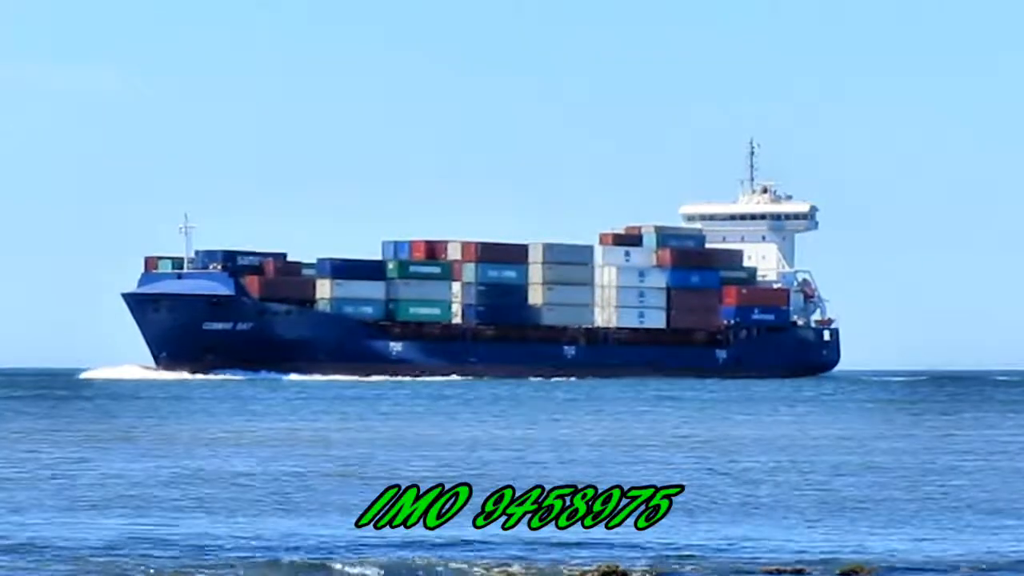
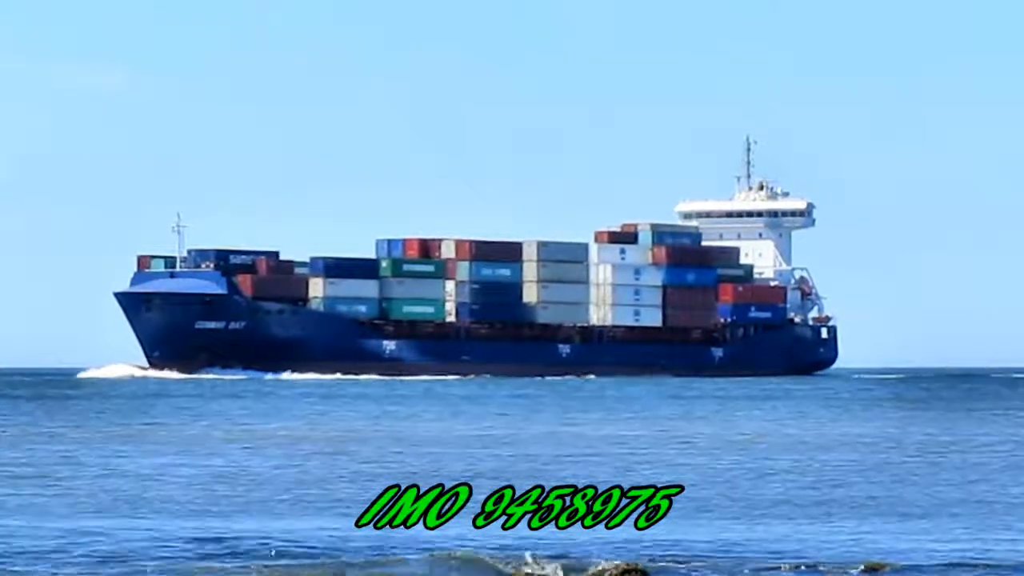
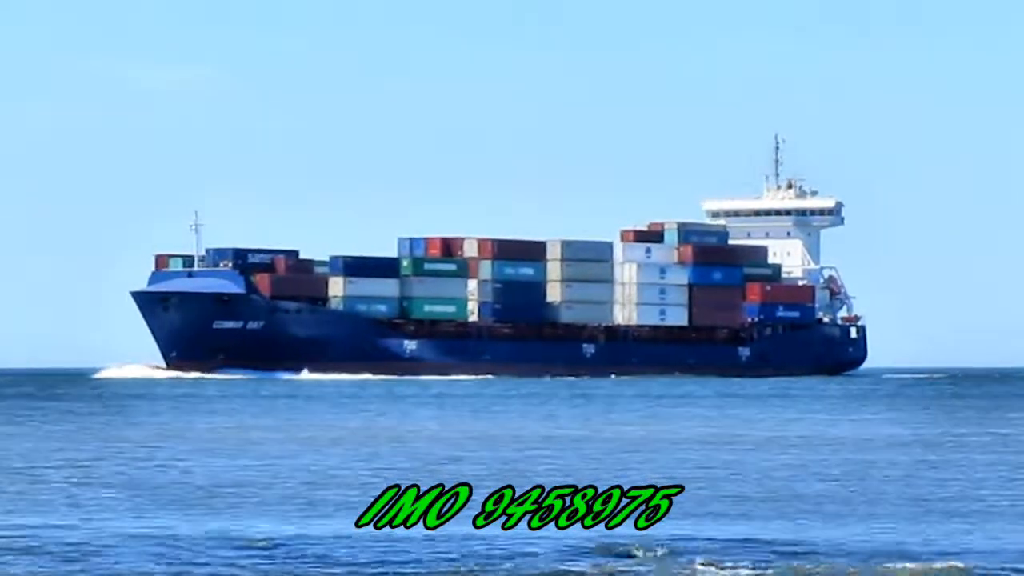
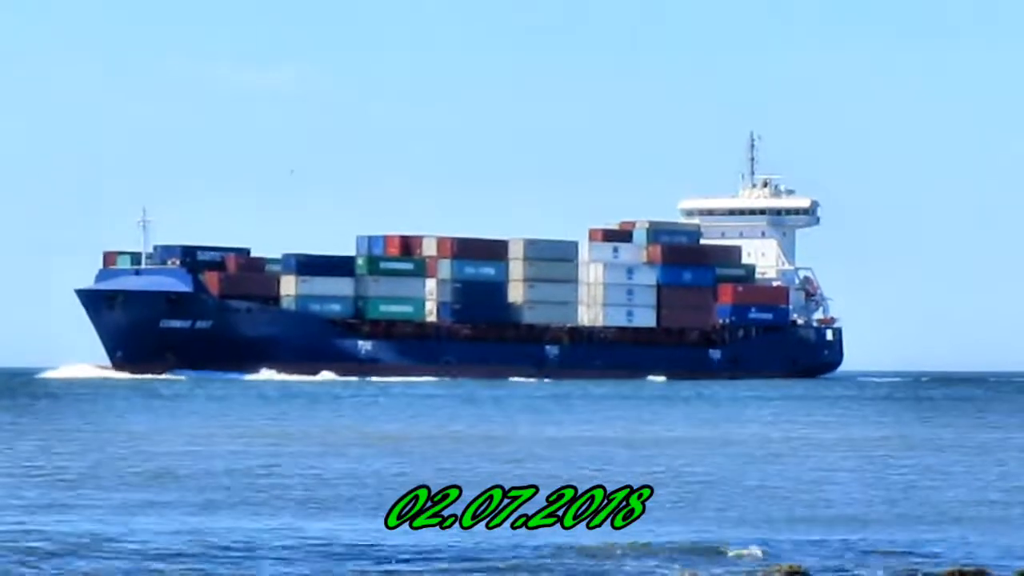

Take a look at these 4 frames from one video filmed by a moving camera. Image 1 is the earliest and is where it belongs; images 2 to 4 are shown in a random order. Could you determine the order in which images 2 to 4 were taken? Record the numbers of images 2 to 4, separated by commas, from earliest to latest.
2, 3, 4
